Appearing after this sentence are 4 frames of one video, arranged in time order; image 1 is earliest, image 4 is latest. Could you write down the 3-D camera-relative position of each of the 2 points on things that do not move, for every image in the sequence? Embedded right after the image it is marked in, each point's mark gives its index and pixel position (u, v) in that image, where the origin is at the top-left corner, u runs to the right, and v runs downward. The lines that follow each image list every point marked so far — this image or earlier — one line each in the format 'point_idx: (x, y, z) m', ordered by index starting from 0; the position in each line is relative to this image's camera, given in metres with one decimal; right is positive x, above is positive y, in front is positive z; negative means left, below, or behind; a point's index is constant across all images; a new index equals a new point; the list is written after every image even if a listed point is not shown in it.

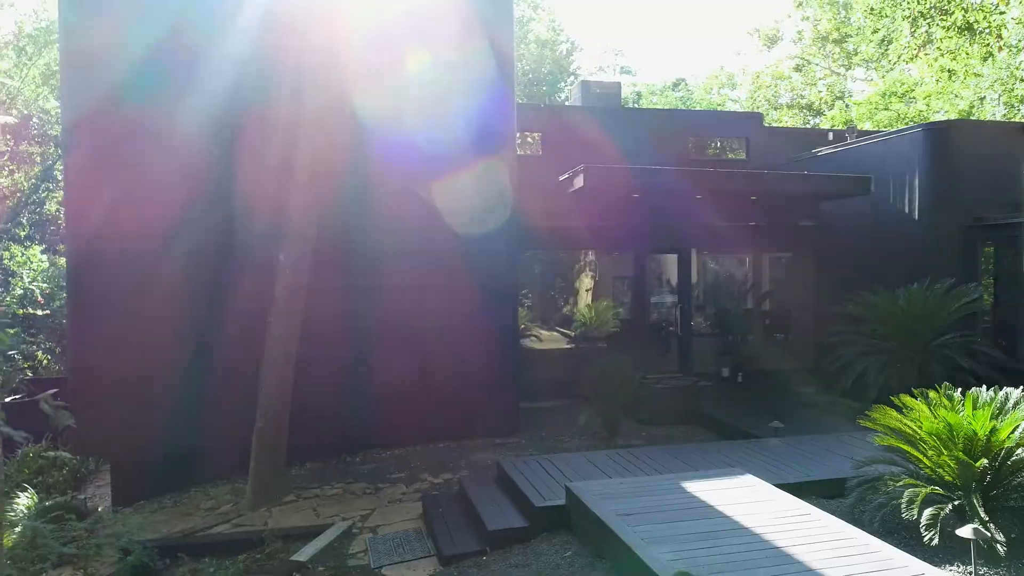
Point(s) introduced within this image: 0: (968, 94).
0: (+12.0, +5.1, +17.5) m
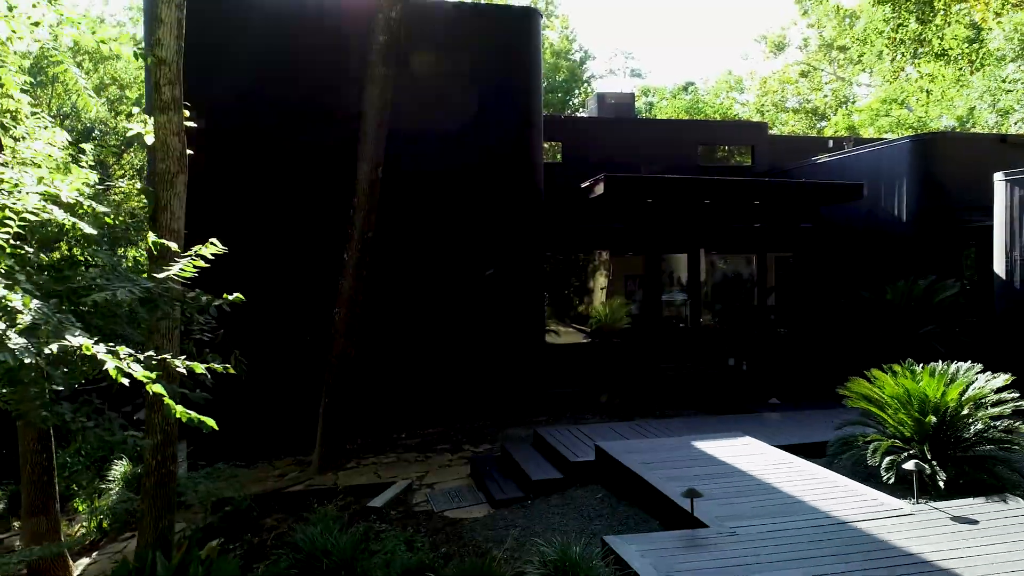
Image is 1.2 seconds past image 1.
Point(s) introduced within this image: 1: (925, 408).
0: (+12.5, +5.2, +18.3) m
1: (+3.1, -0.9, +5.0) m
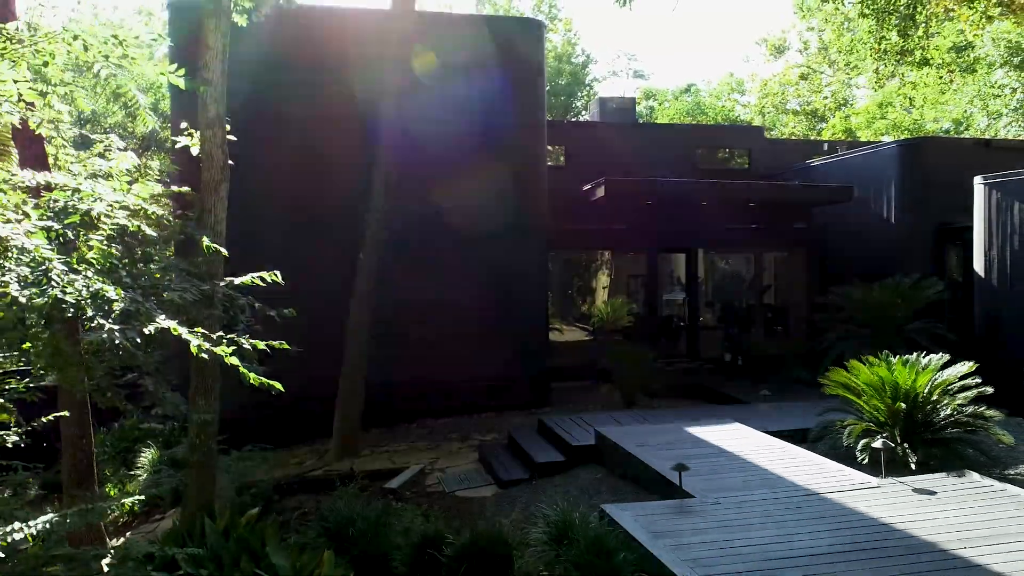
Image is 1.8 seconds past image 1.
0: (+12.6, +5.2, +18.8) m
1: (+3.2, -0.9, +5.5) m
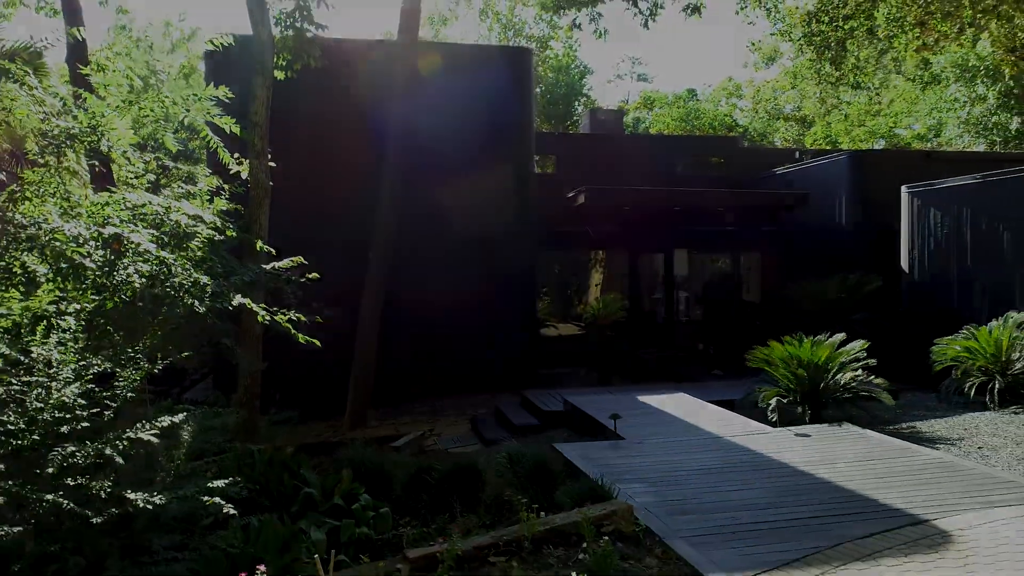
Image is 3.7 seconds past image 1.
0: (+12.6, +5.3, +19.9) m
1: (+3.0, -0.8, +6.8) m
